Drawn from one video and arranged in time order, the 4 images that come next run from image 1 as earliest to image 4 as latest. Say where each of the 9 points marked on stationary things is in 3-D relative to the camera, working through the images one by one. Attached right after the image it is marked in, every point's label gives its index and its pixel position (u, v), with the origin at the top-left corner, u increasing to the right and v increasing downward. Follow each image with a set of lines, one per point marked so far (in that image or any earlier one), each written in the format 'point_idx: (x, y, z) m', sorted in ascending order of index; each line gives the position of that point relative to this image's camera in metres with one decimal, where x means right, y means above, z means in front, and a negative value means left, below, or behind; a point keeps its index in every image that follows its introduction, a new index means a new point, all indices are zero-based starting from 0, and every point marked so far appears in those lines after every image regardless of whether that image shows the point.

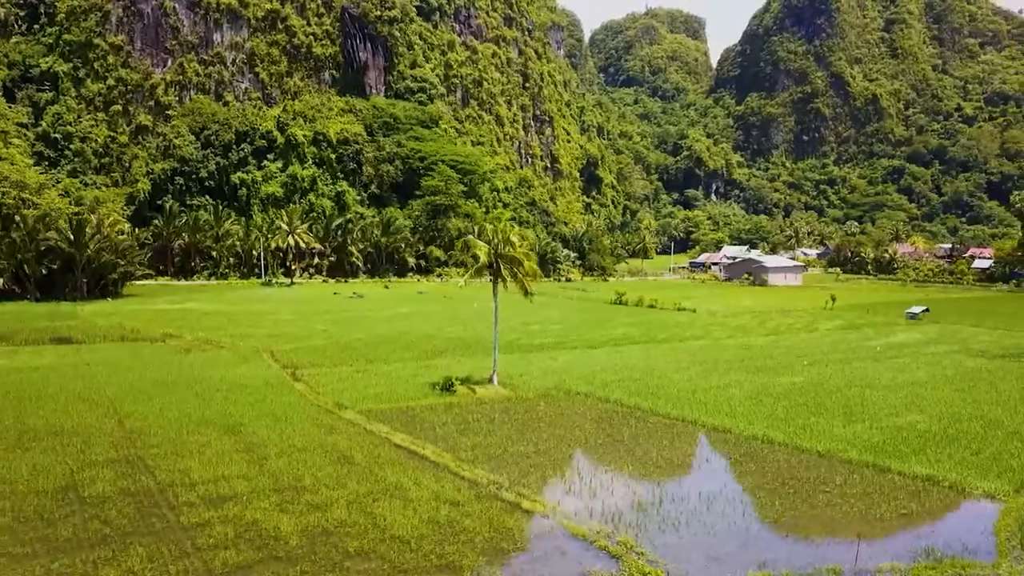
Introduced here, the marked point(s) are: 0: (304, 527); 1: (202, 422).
0: (-3.2, -3.7, +12.1) m
1: (-7.4, -3.2, +18.8) m
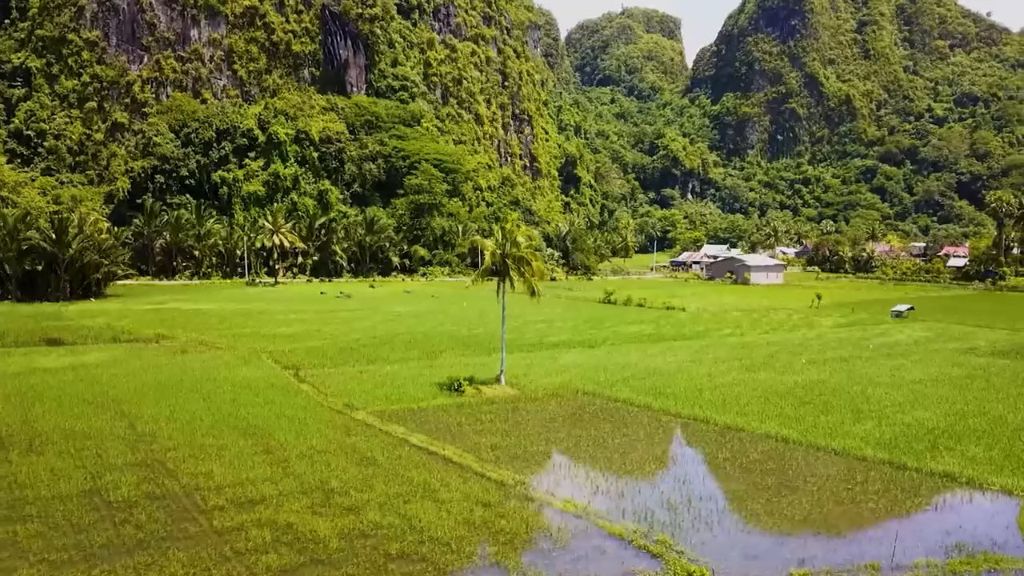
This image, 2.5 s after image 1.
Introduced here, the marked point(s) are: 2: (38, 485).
0: (-2.6, -3.7, +12.1) m
1: (-7.0, -3.2, +18.6) m
2: (-8.4, -3.5, +14.0) m
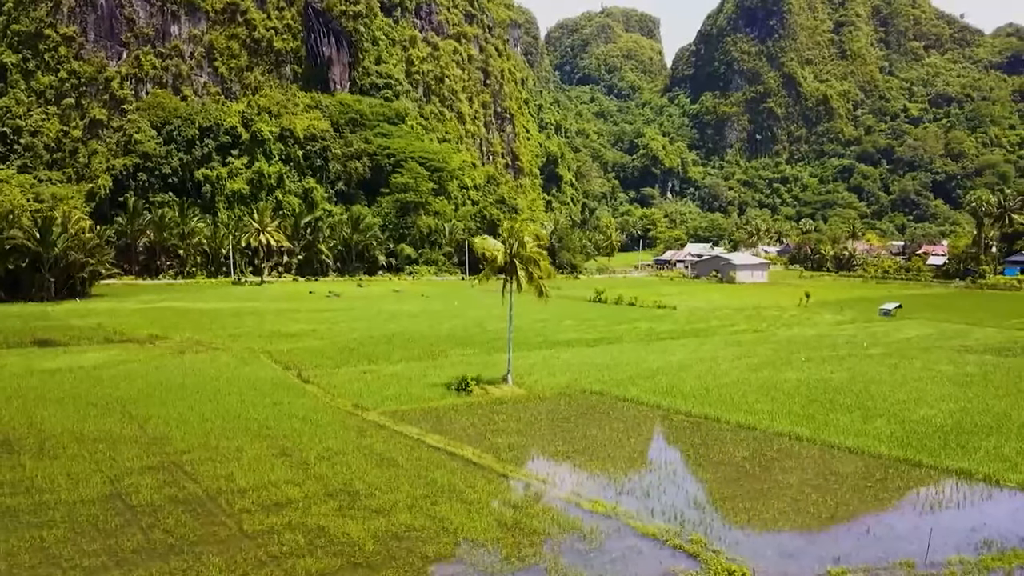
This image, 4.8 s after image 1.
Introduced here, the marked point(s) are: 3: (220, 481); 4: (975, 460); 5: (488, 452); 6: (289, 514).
0: (-2.1, -3.7, +12.0) m
1: (-6.7, -3.2, +18.4) m
2: (-8.0, -3.5, +13.8) m
3: (-5.4, -3.5, +14.4) m
4: (+9.5, -3.6, +16.2) m
5: (-0.5, -3.5, +16.9) m
6: (-3.6, -3.7, +12.7) m
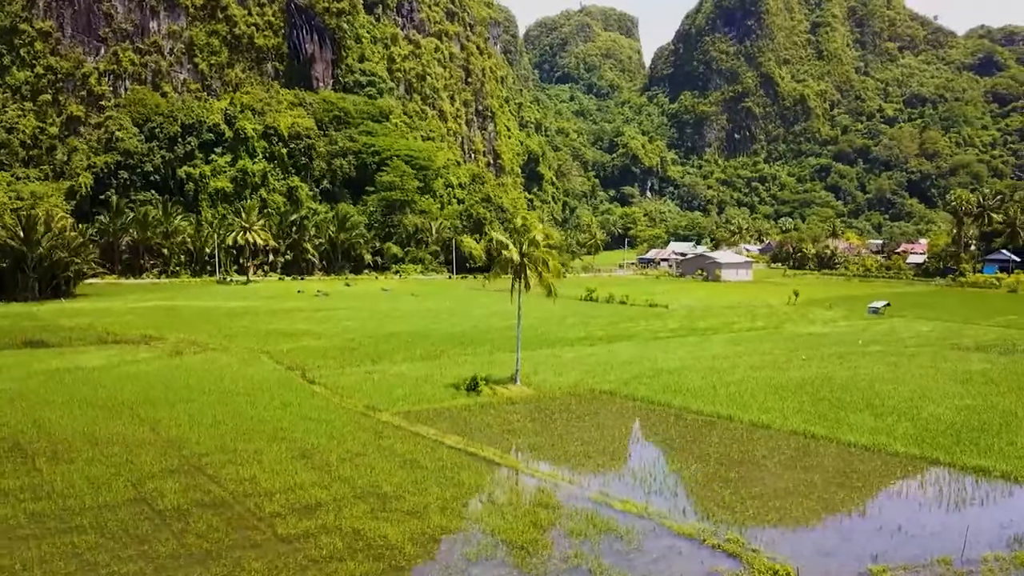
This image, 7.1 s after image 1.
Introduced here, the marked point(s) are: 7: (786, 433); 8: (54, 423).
0: (-1.5, -3.7, +11.9) m
1: (-6.3, -3.3, +18.2) m
2: (-7.4, -3.6, +13.5) m
3: (-4.8, -3.5, +14.2) m
4: (+10.0, -3.5, +16.4) m
5: (-0.1, -3.5, +16.9) m
6: (-3.1, -3.7, +12.6) m
7: (+6.5, -3.4, +18.5) m
8: (-10.7, -3.1, +18.3) m
